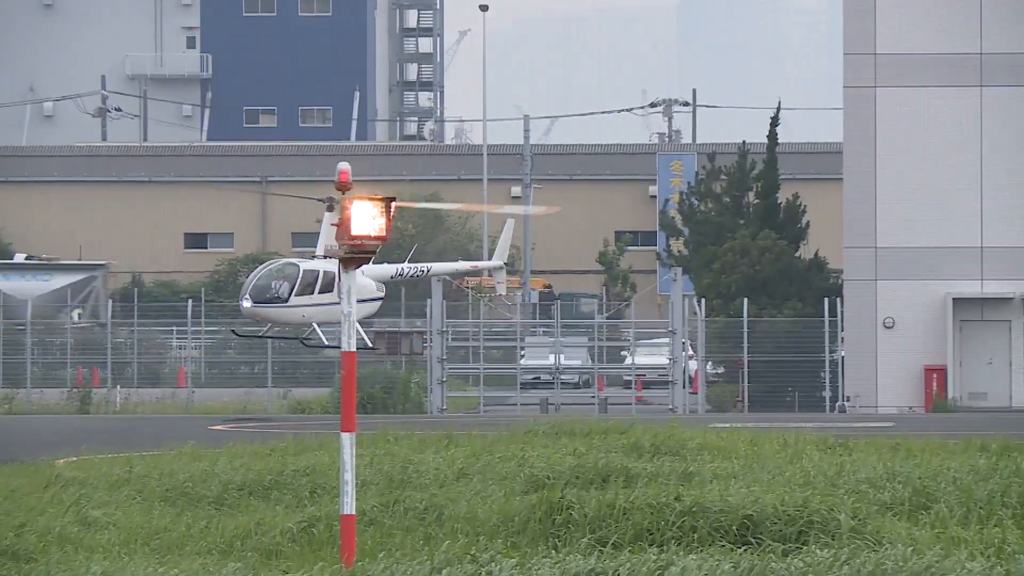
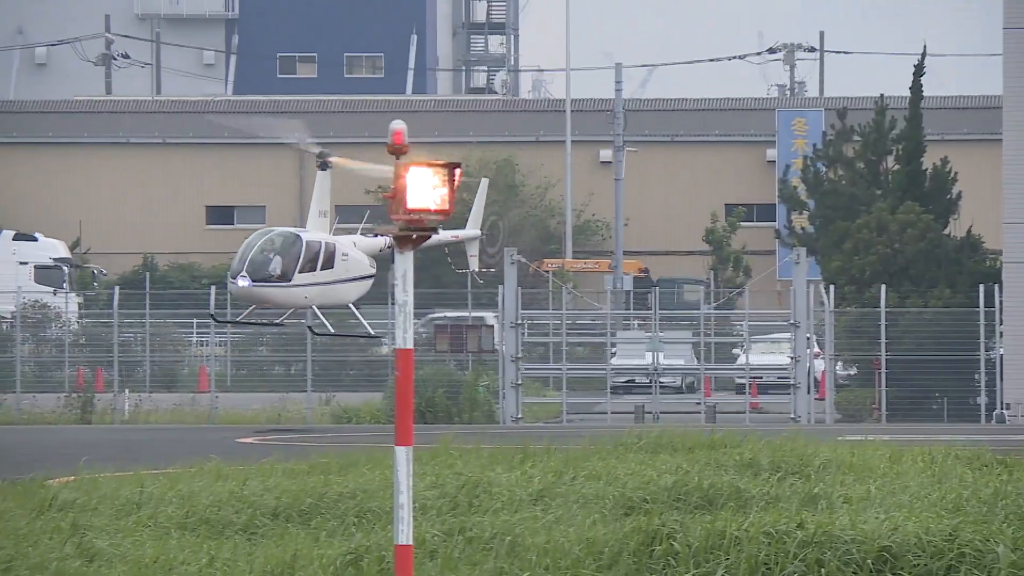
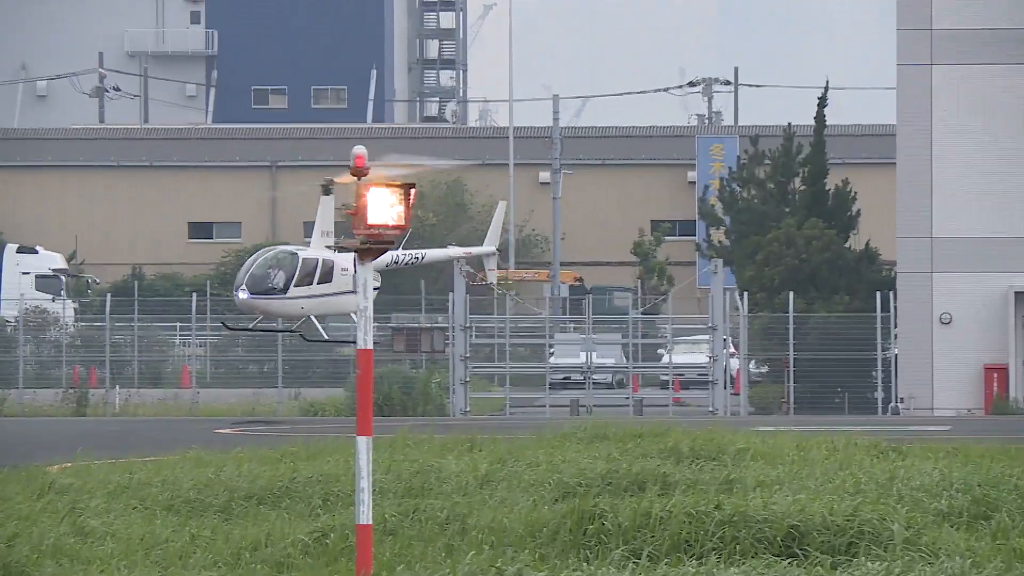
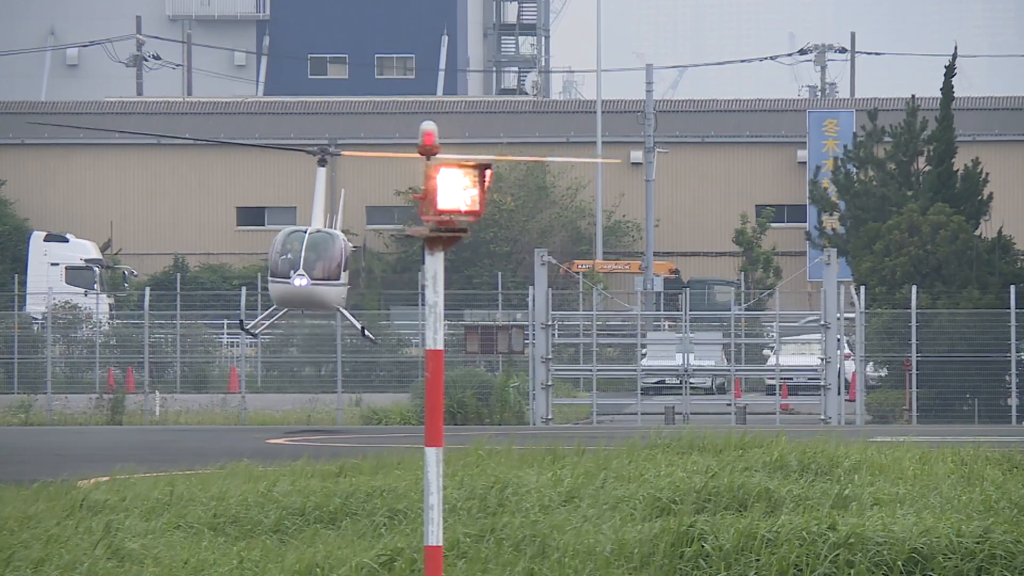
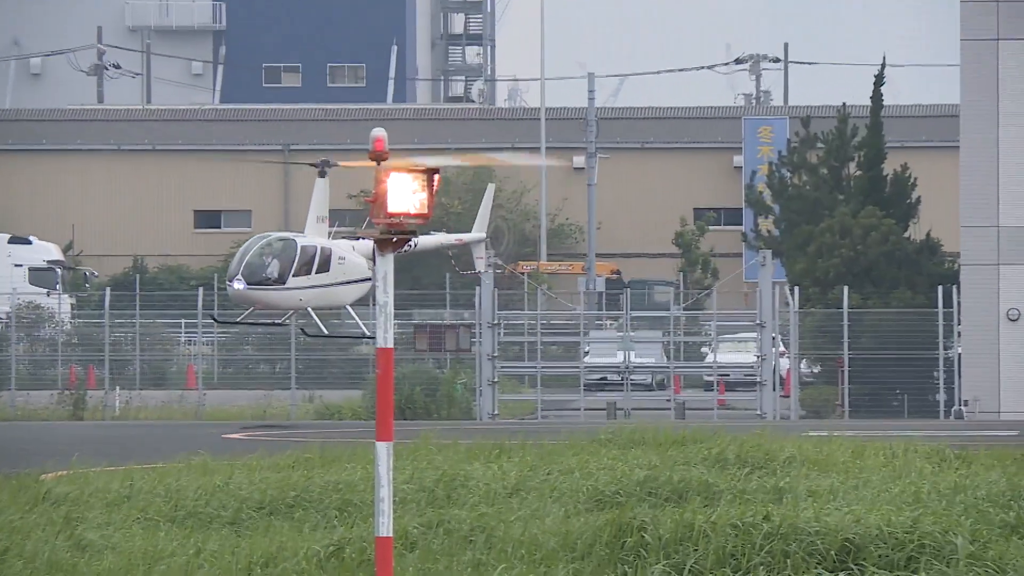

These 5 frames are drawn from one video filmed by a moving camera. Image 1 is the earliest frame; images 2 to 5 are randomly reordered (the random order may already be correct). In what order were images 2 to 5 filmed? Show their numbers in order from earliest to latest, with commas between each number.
3, 5, 2, 4
